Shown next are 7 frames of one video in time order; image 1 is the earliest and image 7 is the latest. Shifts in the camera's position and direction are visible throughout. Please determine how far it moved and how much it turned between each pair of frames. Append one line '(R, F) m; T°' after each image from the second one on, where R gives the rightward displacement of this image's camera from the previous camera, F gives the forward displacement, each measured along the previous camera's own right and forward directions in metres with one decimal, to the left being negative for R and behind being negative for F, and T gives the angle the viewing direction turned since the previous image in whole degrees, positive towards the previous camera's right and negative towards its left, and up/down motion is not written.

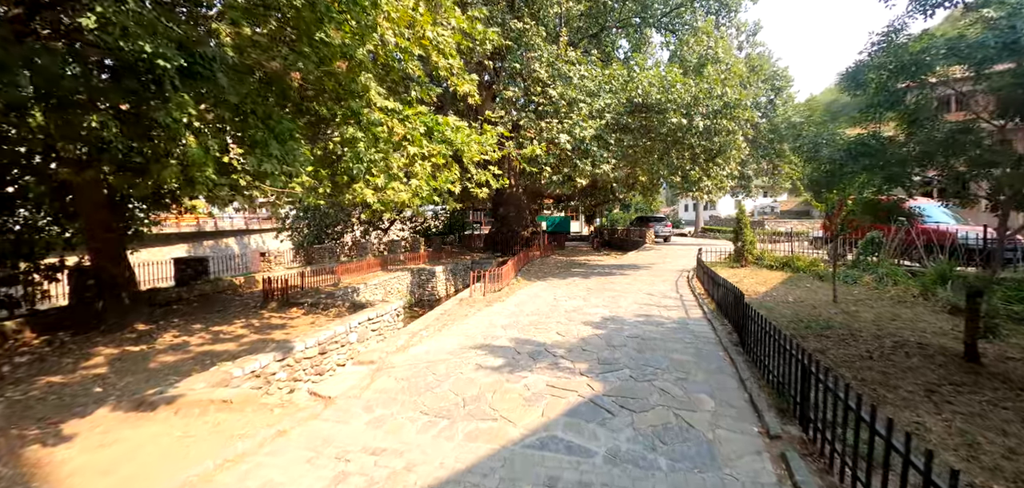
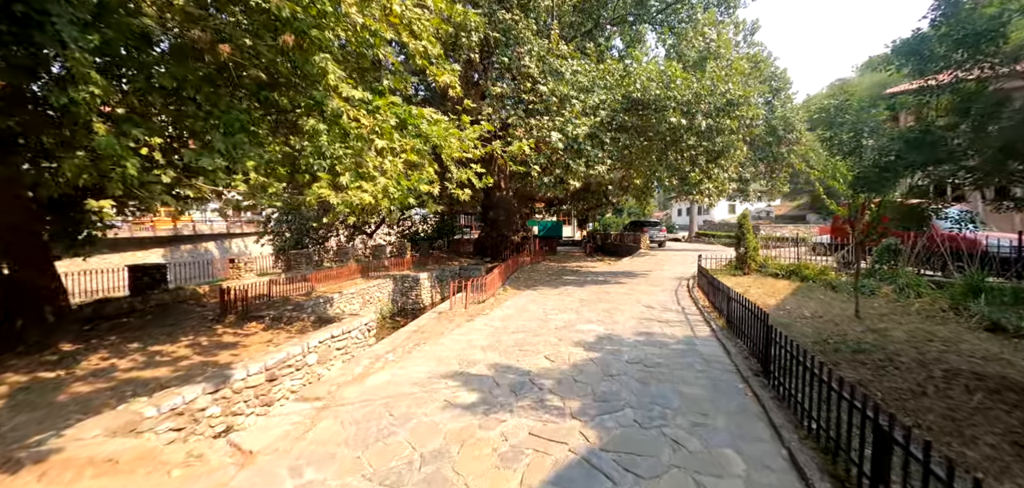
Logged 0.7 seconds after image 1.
(+0.2, +1.0) m; +1°
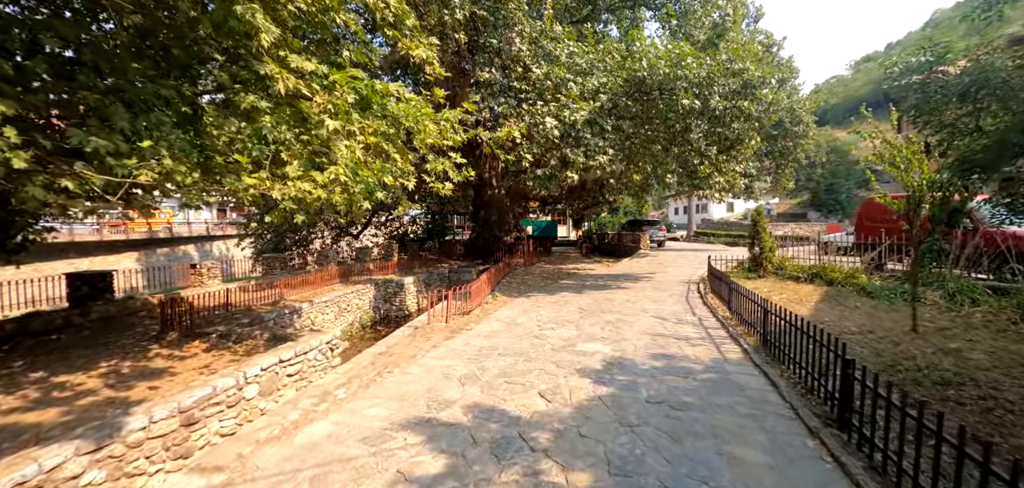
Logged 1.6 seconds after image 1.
(+0.1, +1.4) m; +1°
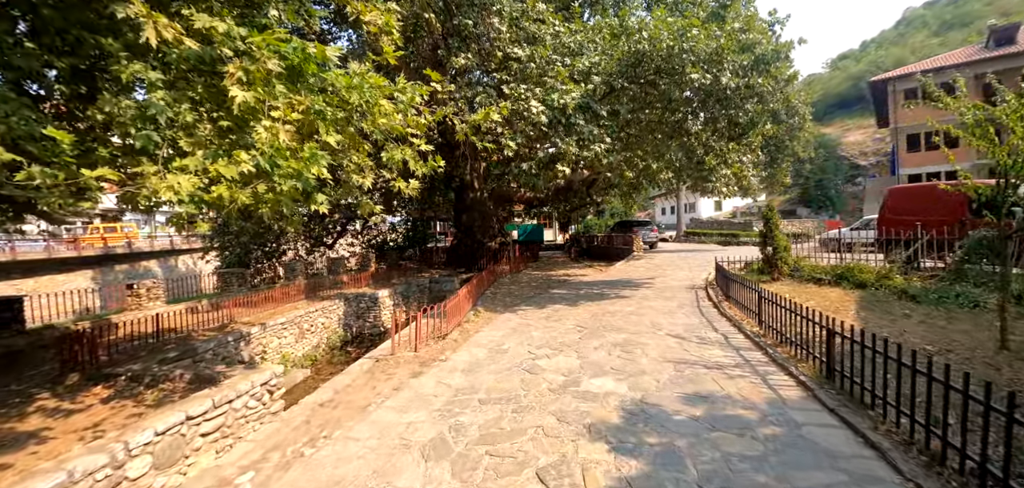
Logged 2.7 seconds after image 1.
(0.0, +1.5) m; +2°
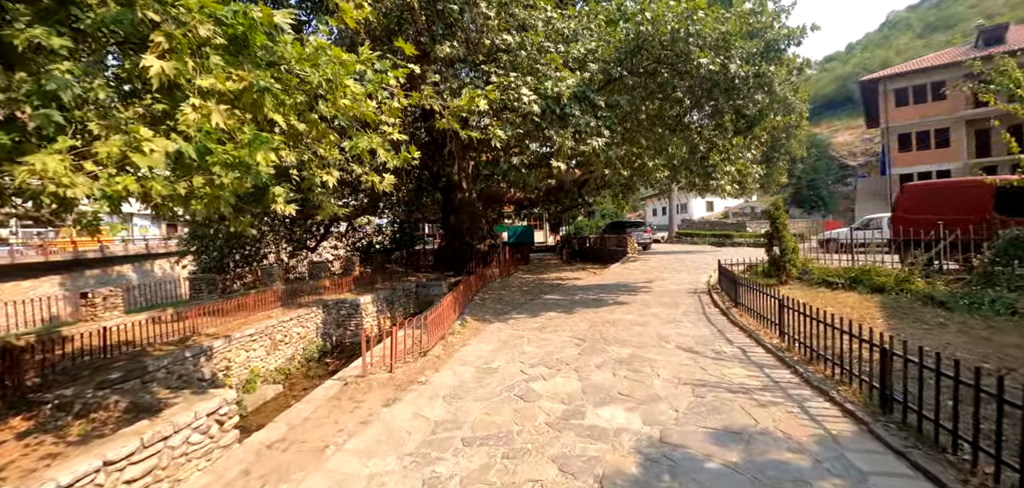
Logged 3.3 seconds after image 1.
(0.0, +0.8) m; +1°
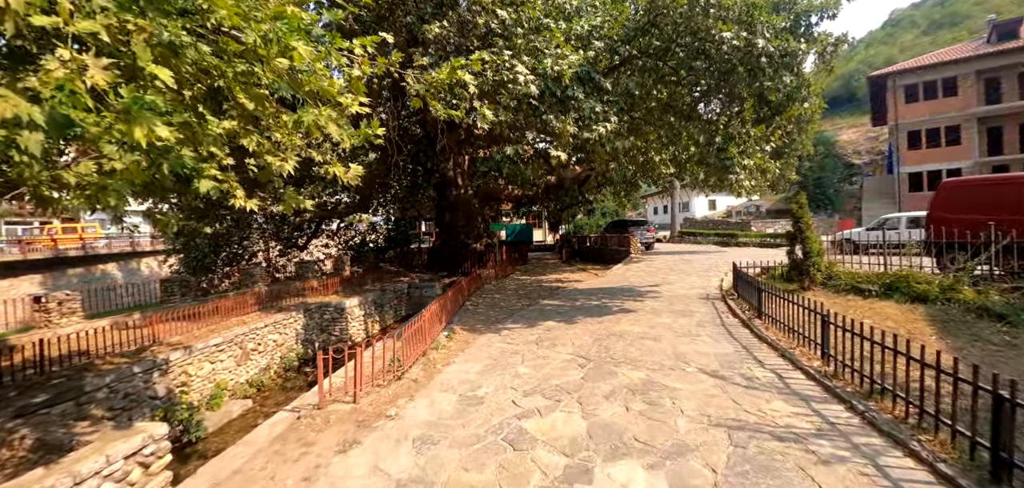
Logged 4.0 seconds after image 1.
(+0.1, +1.0) m; 0°
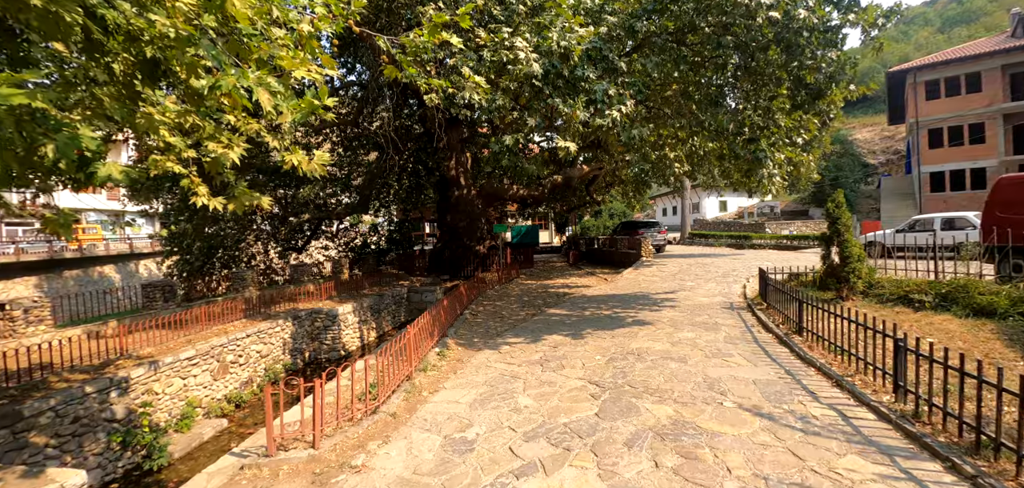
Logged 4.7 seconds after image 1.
(+0.1, +0.9) m; -1°
